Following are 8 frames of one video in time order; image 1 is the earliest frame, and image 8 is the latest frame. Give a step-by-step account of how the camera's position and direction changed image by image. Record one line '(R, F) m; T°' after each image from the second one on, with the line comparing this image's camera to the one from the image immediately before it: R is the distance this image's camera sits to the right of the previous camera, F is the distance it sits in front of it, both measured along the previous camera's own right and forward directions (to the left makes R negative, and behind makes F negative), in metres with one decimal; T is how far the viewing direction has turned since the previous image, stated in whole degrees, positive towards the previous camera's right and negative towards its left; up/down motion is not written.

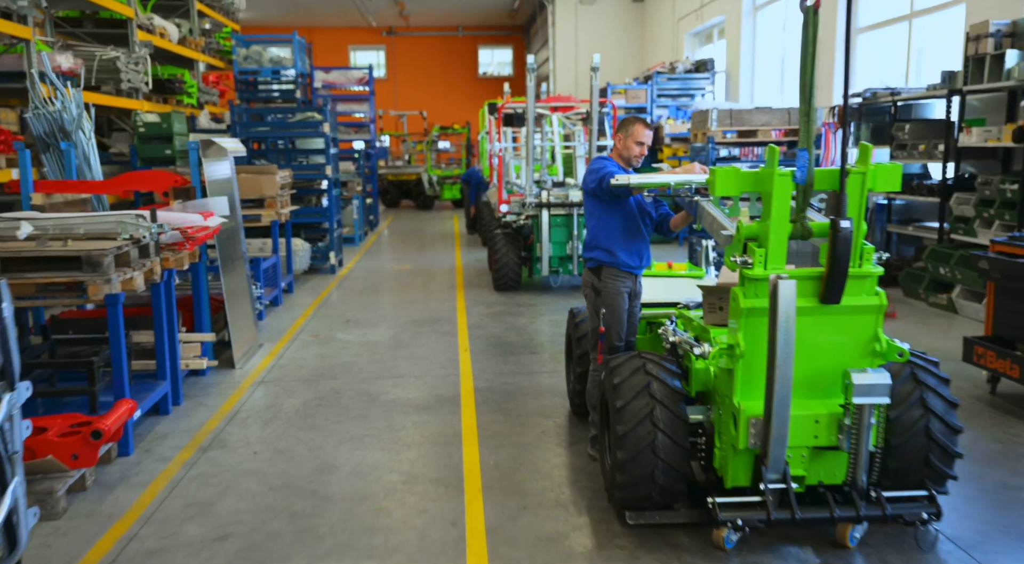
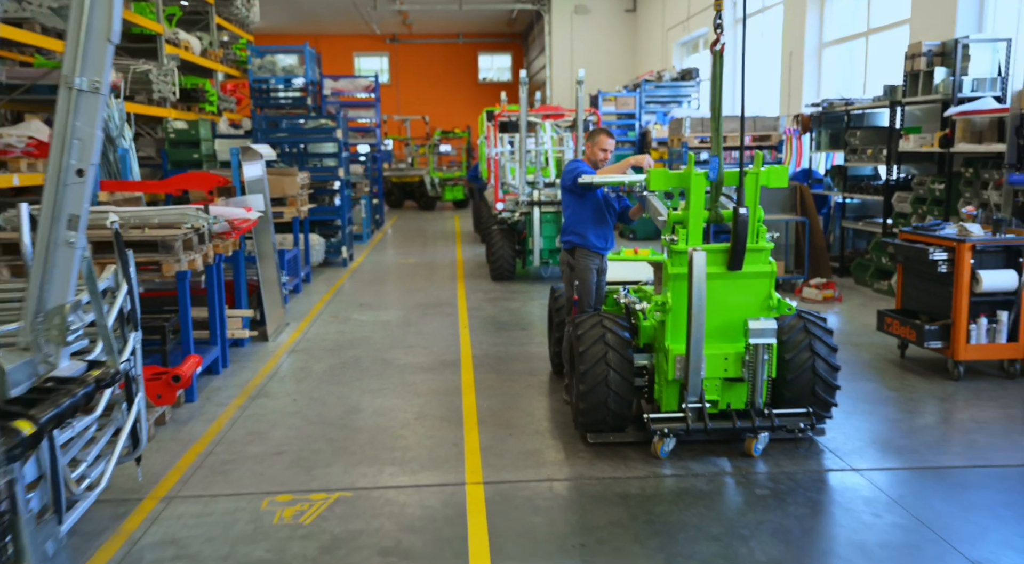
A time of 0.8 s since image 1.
(+0.1, -1.0) m; 0°
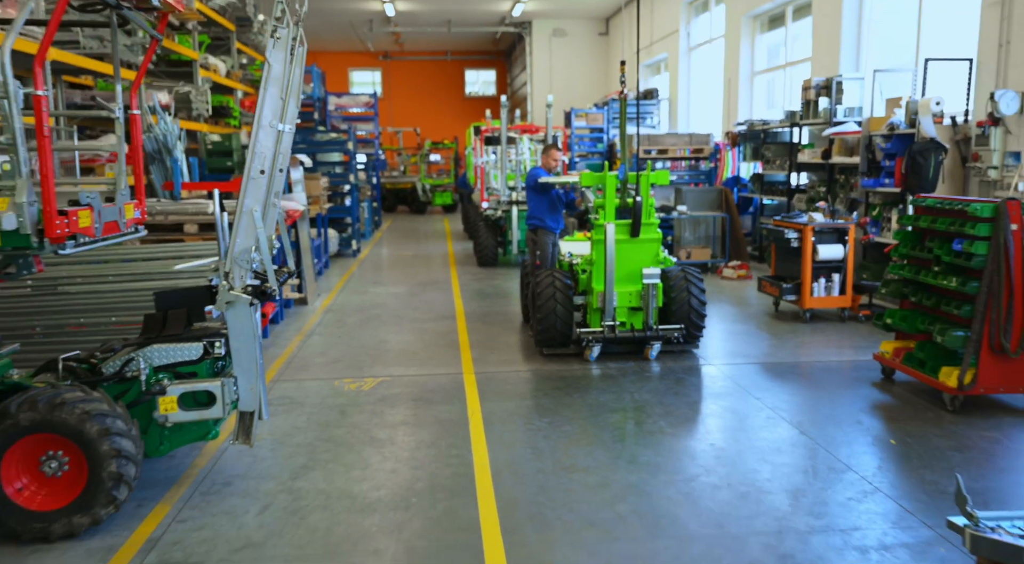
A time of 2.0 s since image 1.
(0.0, -2.1) m; +1°
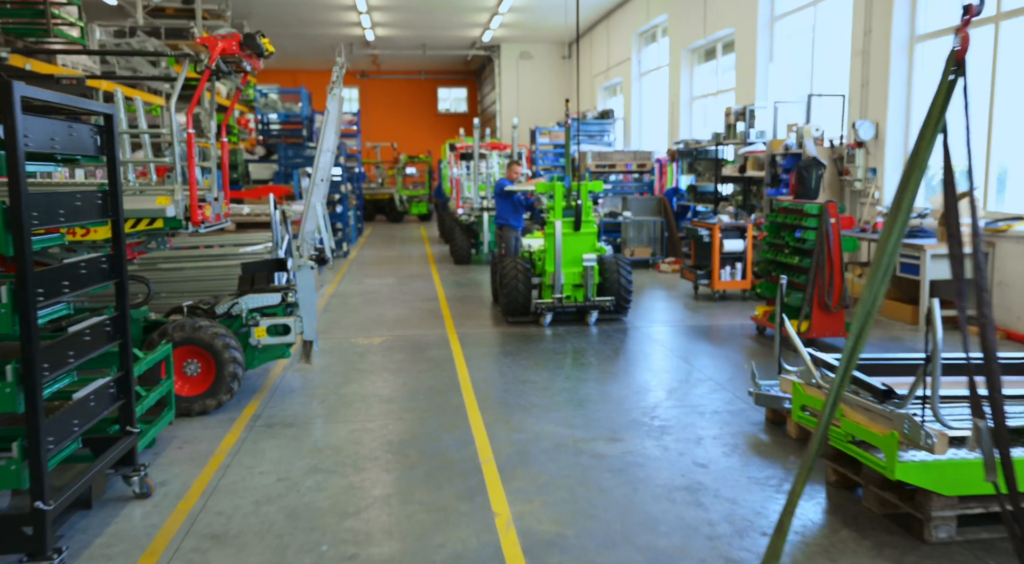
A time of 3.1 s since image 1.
(0.0, -1.9) m; +2°
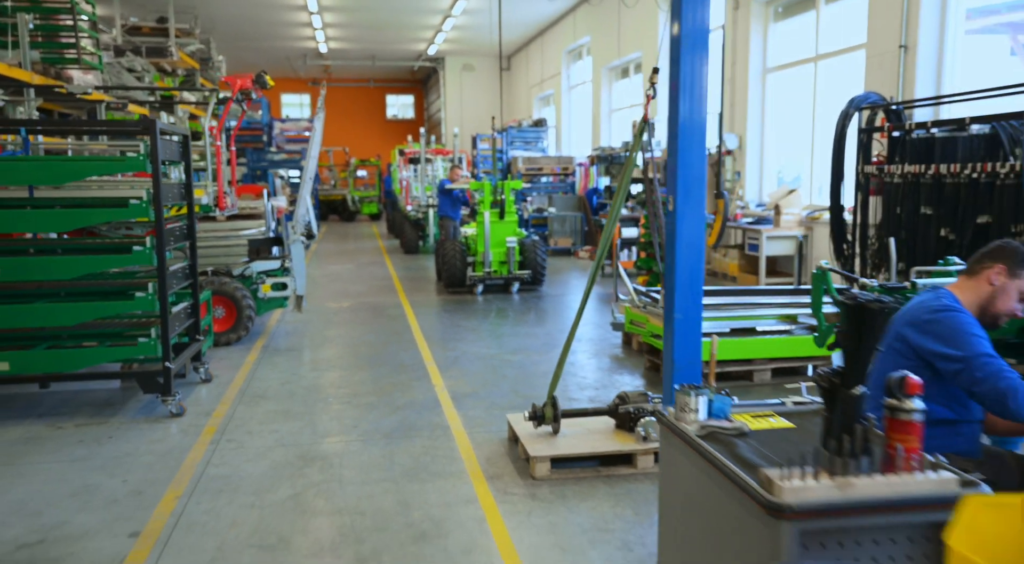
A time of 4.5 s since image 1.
(+0.1, -2.2) m; +4°
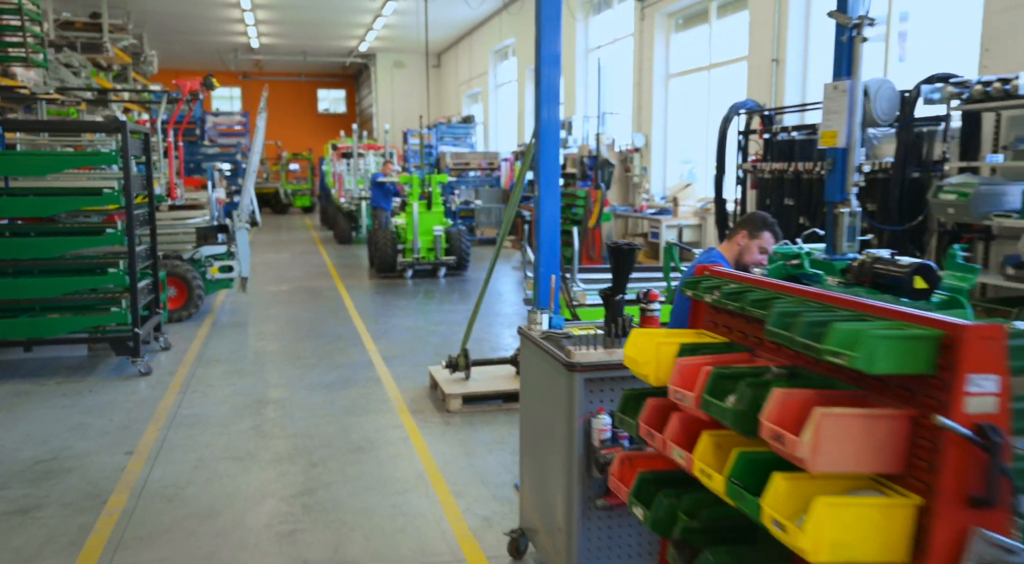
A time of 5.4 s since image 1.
(+0.1, -1.0) m; +5°
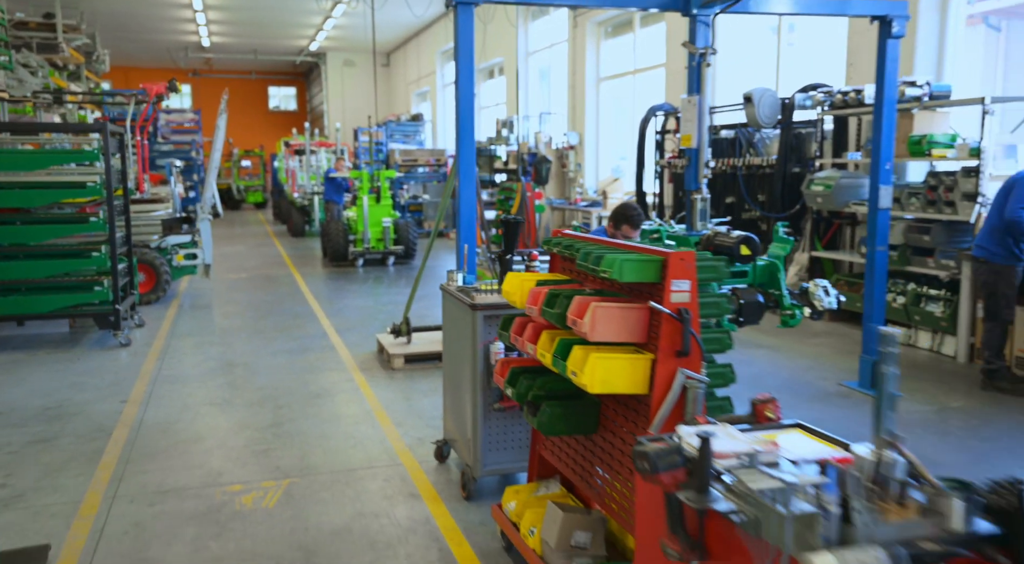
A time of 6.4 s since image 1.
(+0.2, -1.0) m; +3°
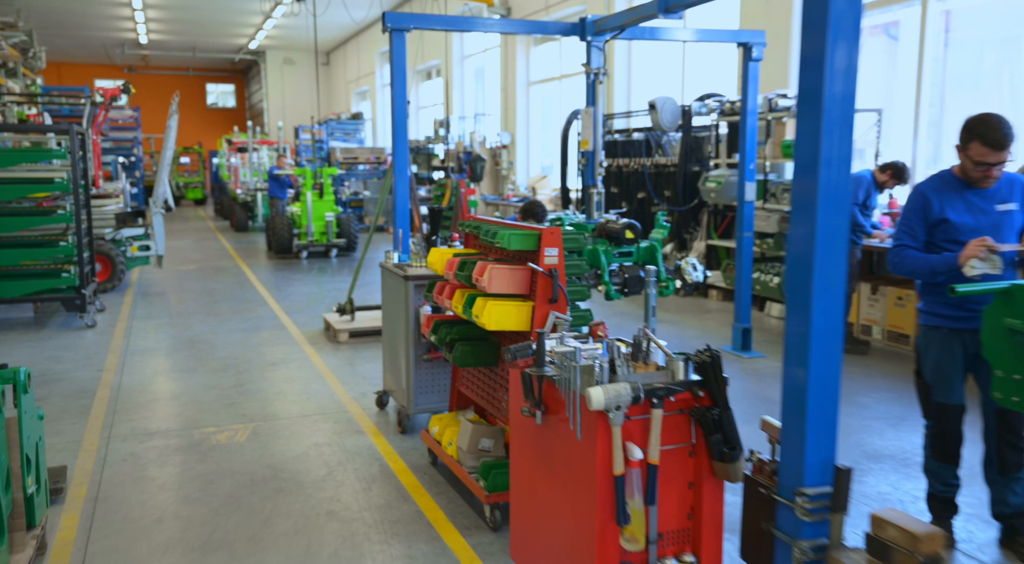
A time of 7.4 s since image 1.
(+0.1, -0.9) m; +4°
